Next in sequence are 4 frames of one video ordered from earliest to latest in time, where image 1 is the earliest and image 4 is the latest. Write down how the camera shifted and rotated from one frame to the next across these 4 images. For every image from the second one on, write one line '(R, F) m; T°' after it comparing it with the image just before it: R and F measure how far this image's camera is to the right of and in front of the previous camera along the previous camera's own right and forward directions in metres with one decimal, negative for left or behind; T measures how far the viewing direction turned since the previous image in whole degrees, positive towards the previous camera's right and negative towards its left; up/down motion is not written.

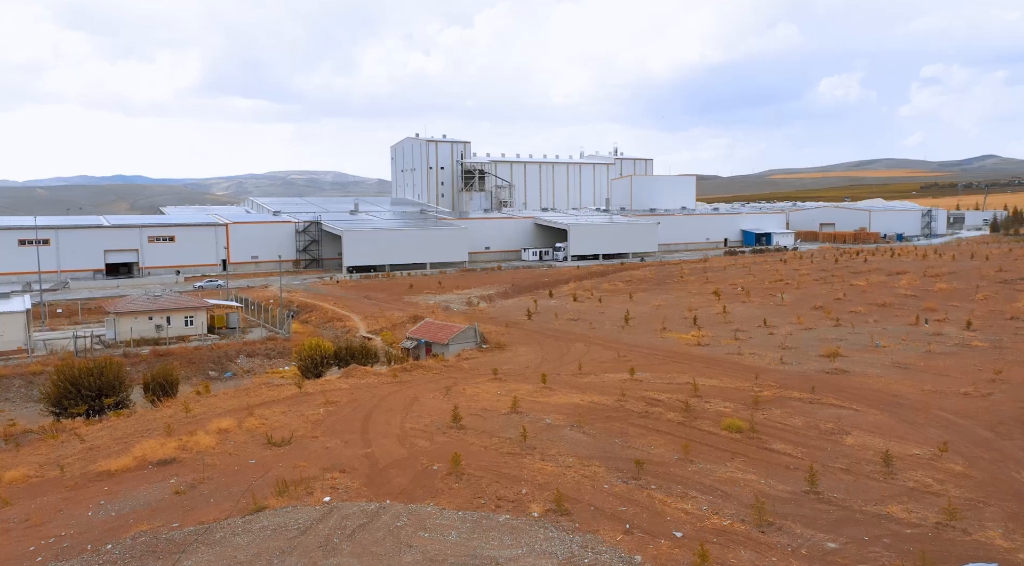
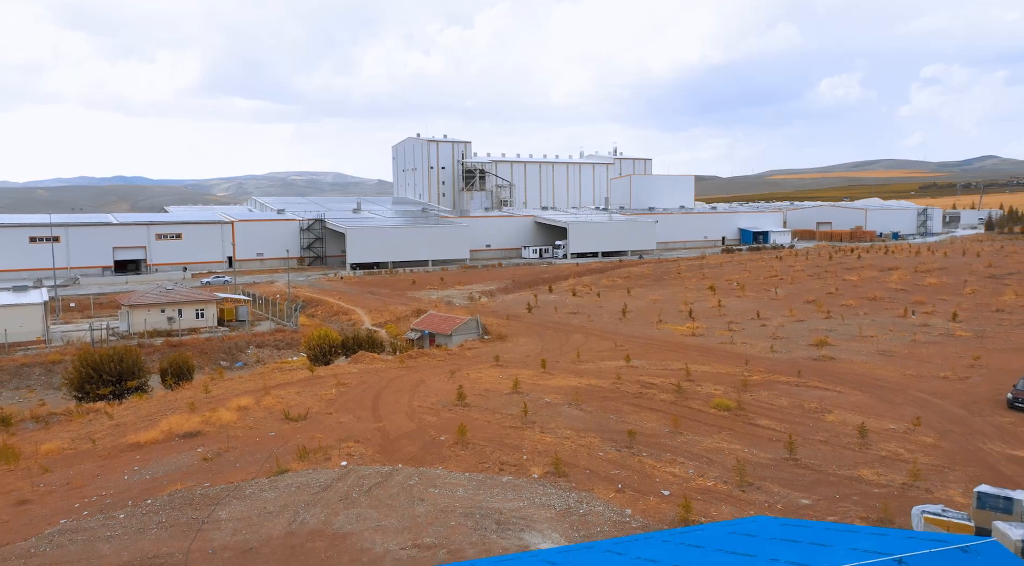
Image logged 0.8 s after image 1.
(0.0, -1.3) m; 0°
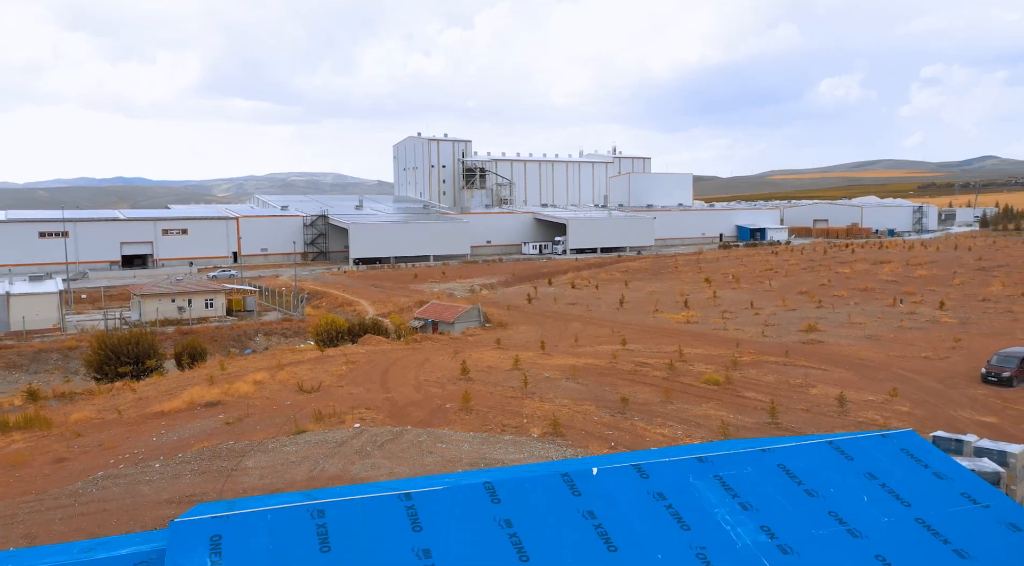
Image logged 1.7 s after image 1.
(0.0, -1.2) m; 0°
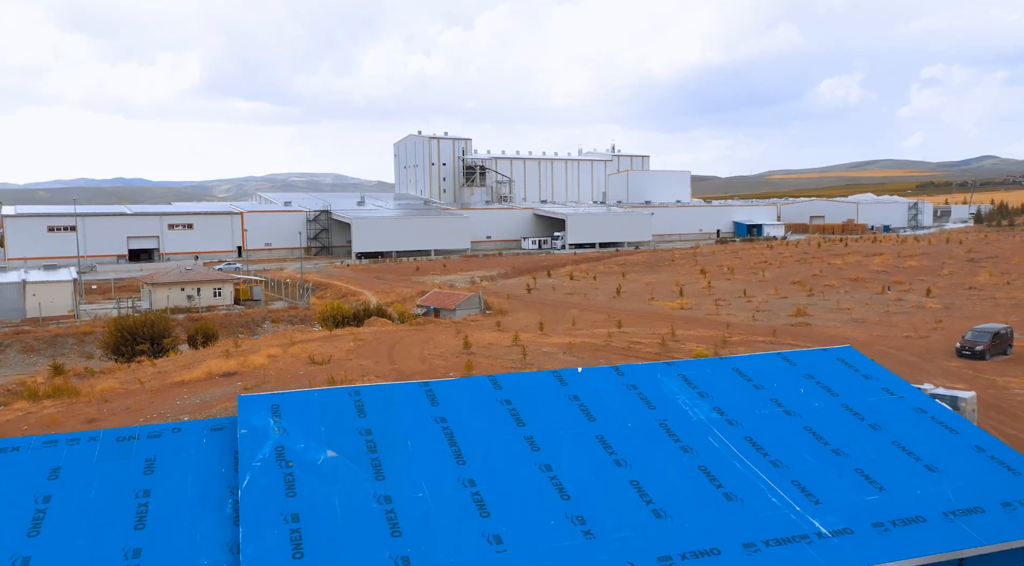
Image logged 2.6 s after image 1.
(0.0, -1.3) m; 0°
